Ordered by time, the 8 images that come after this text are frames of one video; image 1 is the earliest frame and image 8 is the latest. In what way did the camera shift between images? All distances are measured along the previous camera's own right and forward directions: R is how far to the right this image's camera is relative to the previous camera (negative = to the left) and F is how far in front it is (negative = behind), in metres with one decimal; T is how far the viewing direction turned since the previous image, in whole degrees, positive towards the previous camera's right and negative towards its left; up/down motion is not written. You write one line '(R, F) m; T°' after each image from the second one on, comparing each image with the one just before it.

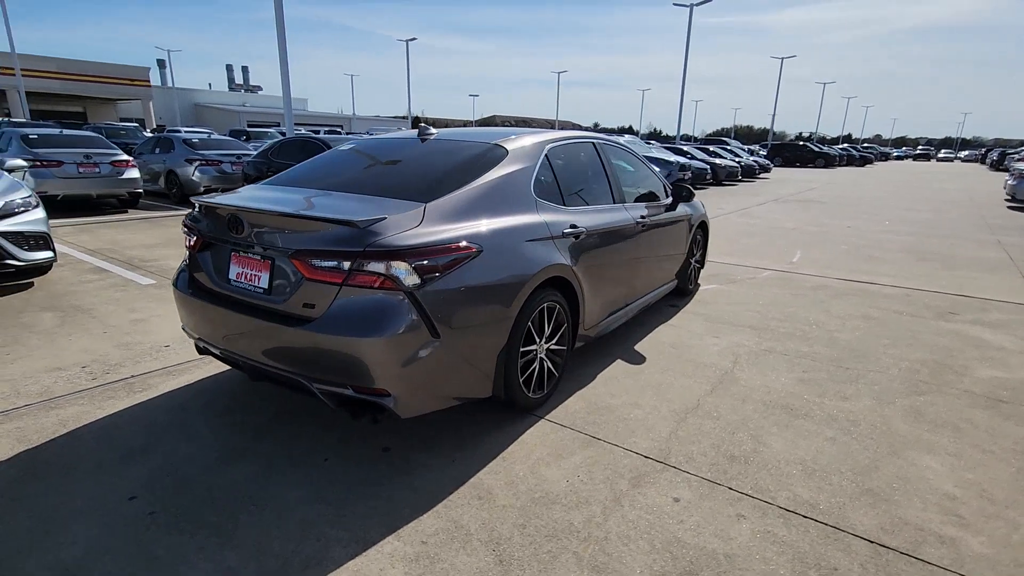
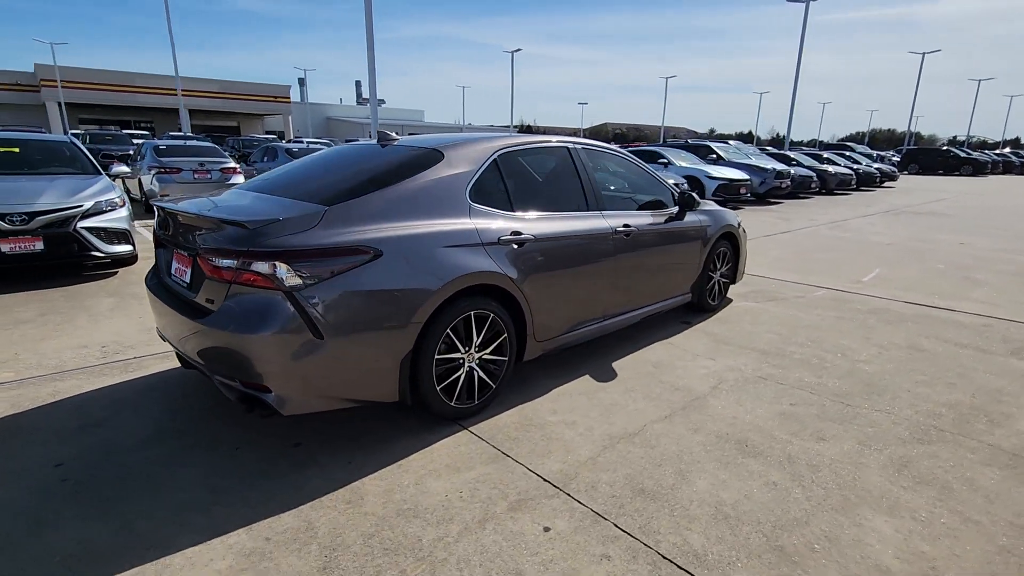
(+1.0, +0.2) m; -11°
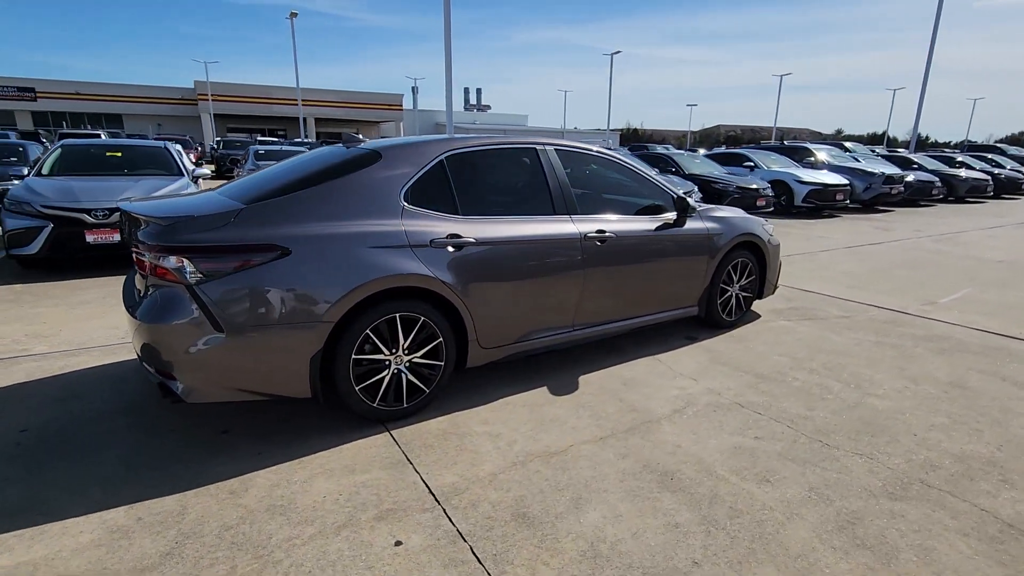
(+1.0, +0.2) m; -11°
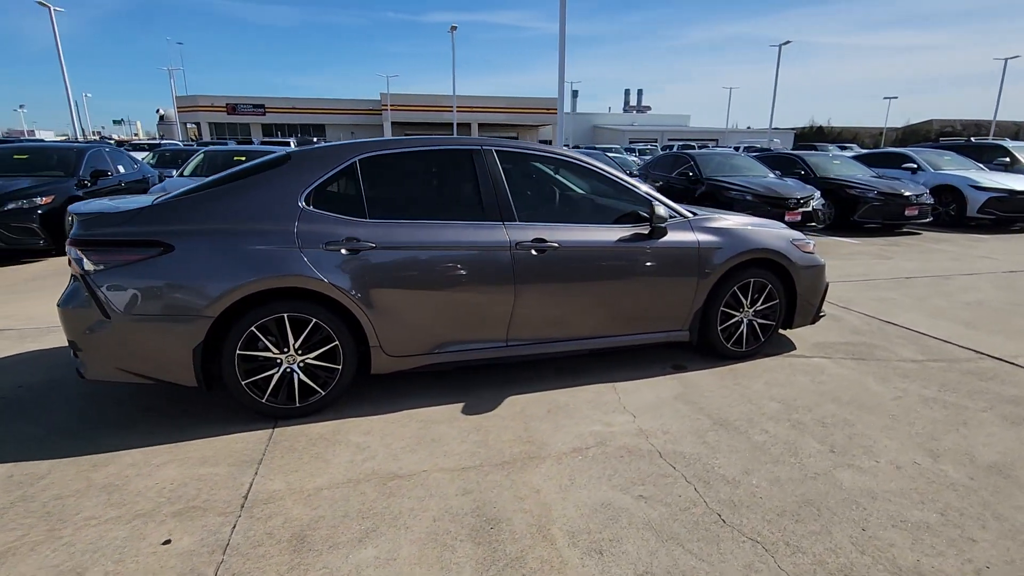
(+1.5, +0.5) m; -16°
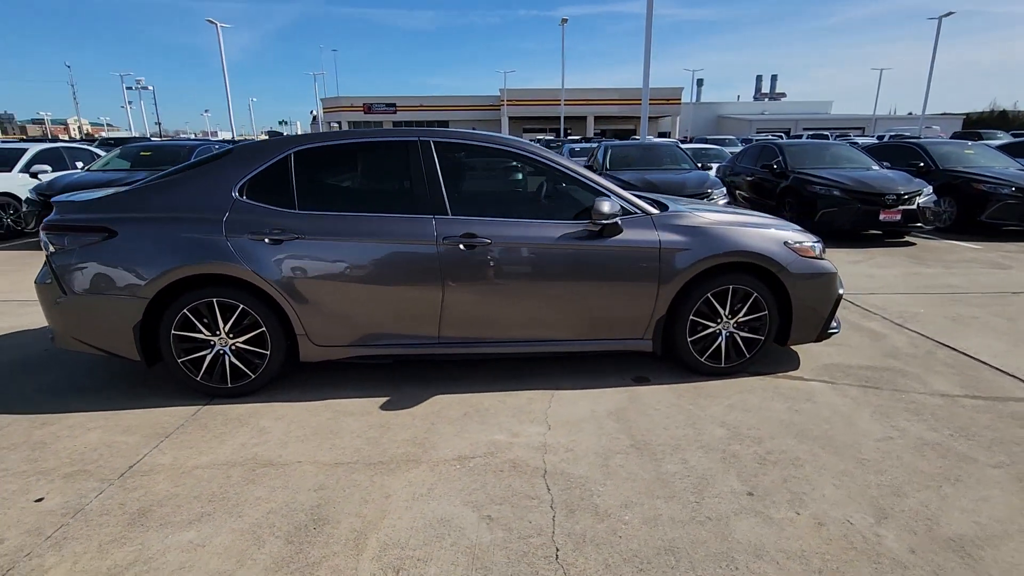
(+1.2, +0.3) m; -12°
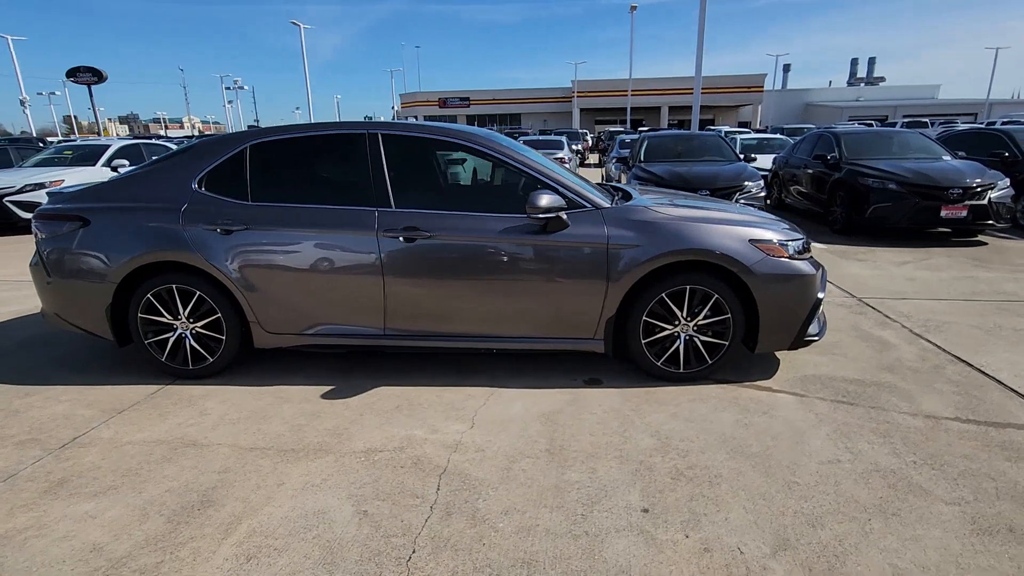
(+0.8, +0.1) m; -8°
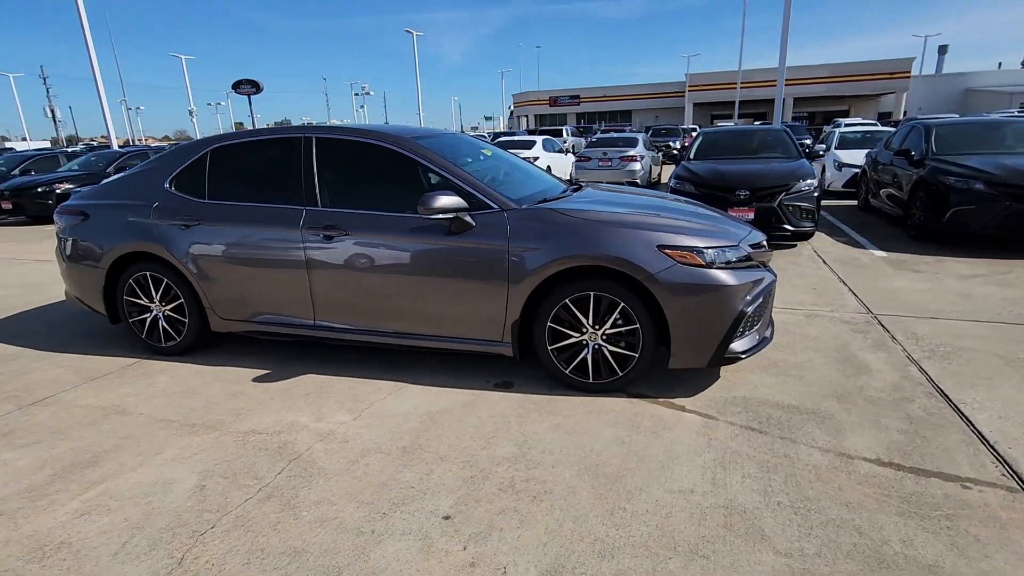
(+1.3, +0.1) m; -12°
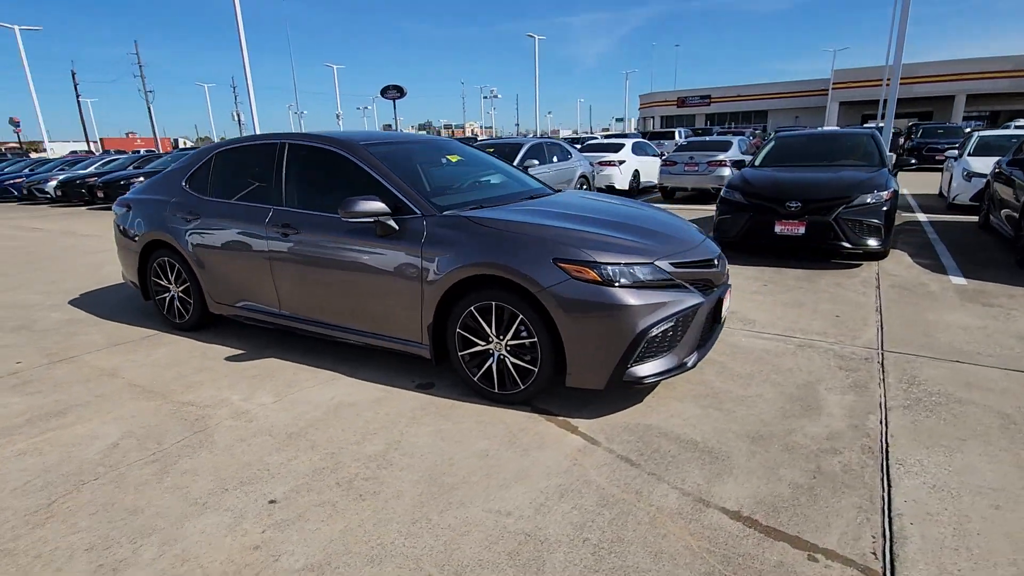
(+1.2, +0.1) m; -13°
